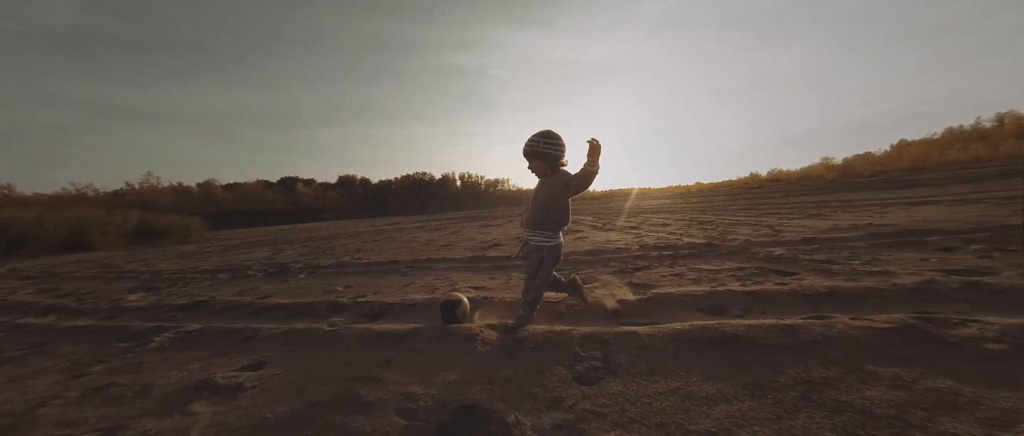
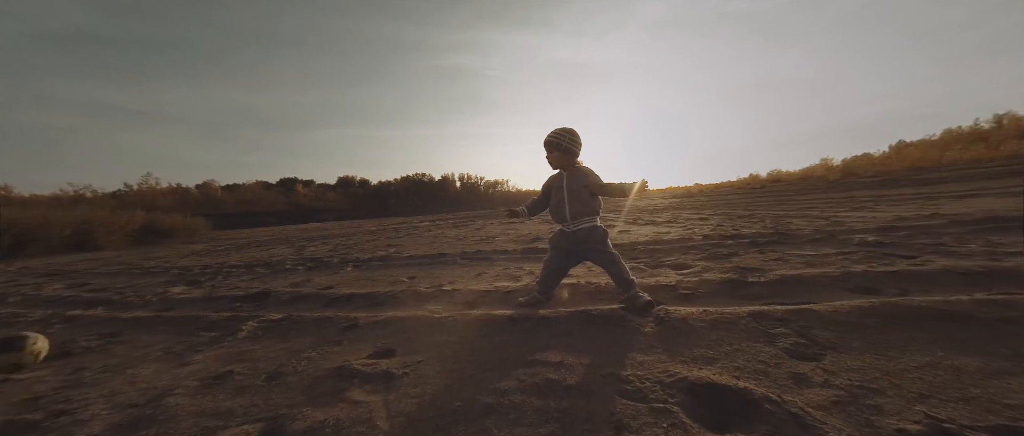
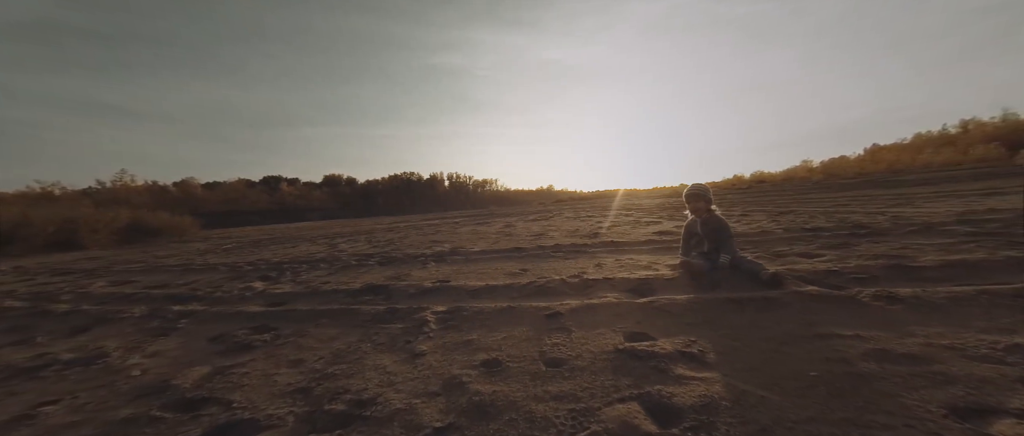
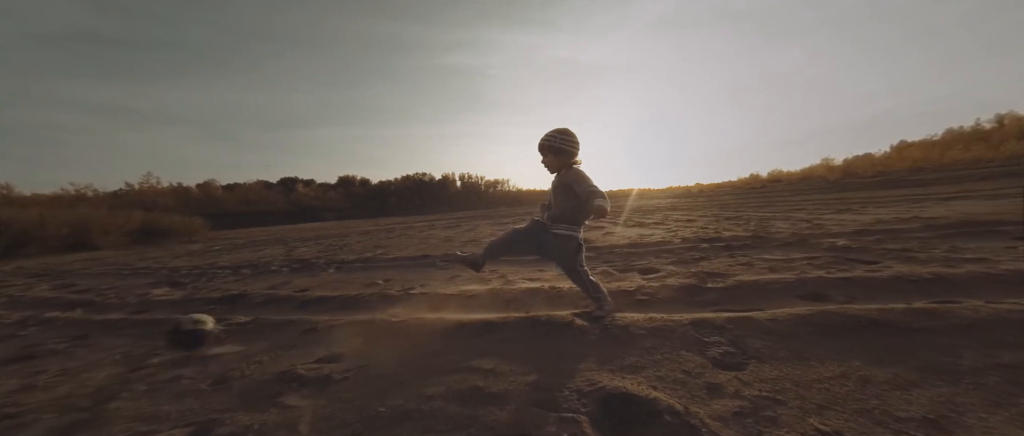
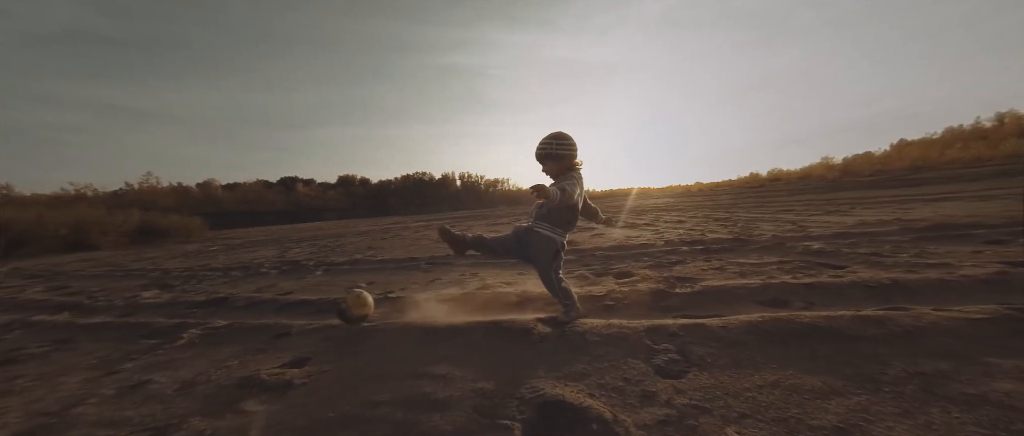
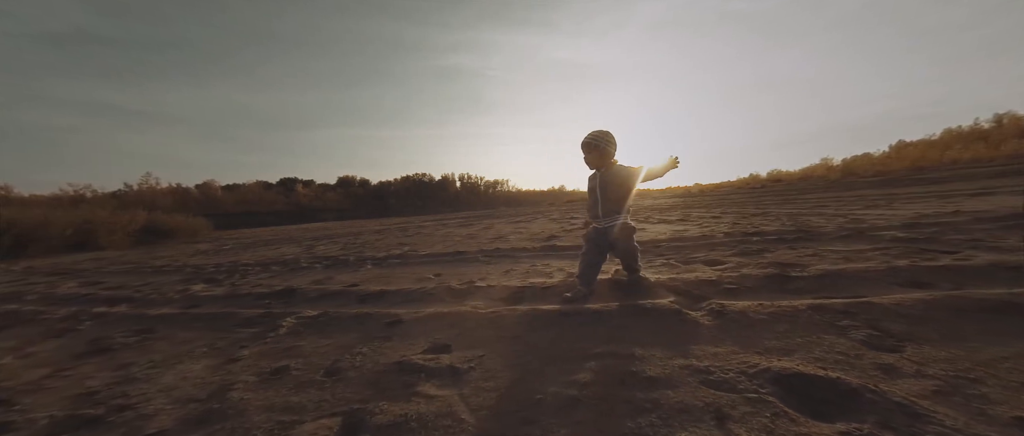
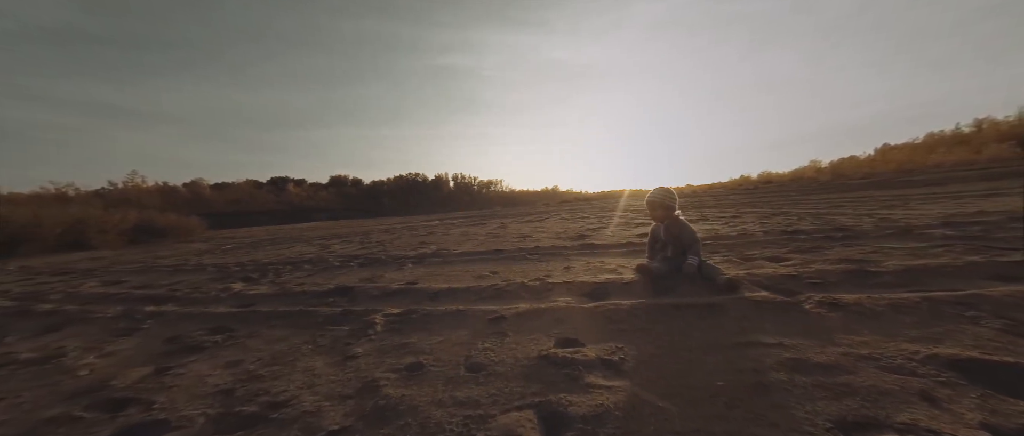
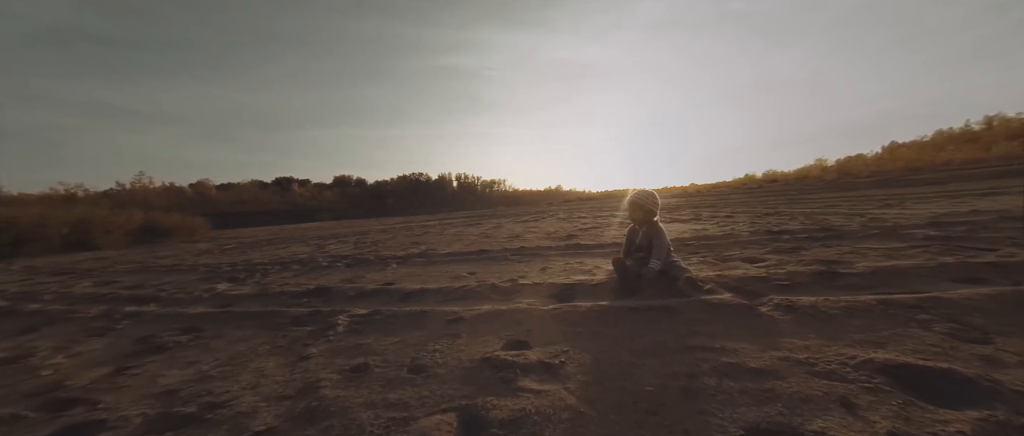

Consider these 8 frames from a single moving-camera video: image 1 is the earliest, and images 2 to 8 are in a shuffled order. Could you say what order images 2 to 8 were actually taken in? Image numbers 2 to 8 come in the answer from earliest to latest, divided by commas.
5, 4, 2, 6, 8, 7, 3
